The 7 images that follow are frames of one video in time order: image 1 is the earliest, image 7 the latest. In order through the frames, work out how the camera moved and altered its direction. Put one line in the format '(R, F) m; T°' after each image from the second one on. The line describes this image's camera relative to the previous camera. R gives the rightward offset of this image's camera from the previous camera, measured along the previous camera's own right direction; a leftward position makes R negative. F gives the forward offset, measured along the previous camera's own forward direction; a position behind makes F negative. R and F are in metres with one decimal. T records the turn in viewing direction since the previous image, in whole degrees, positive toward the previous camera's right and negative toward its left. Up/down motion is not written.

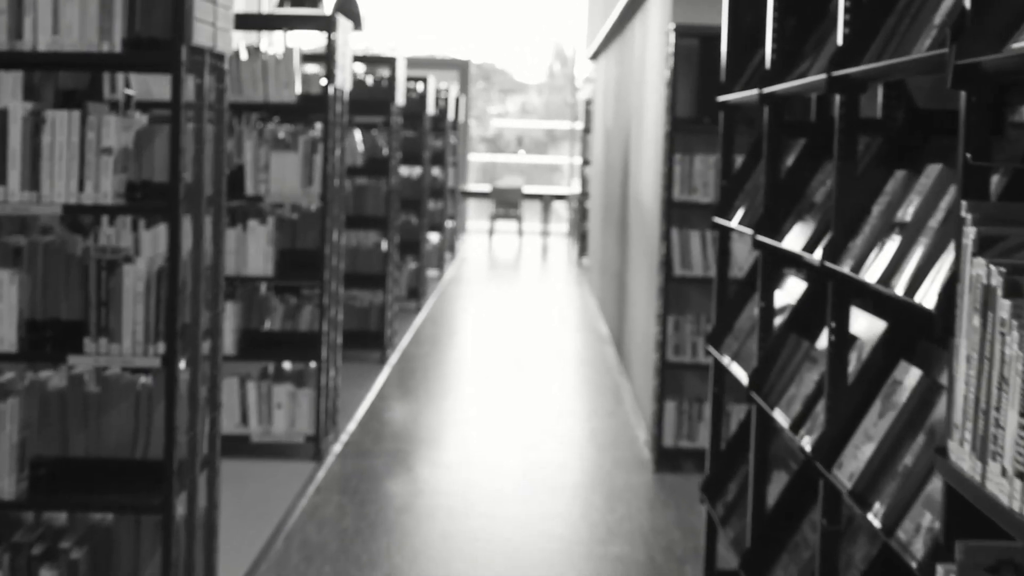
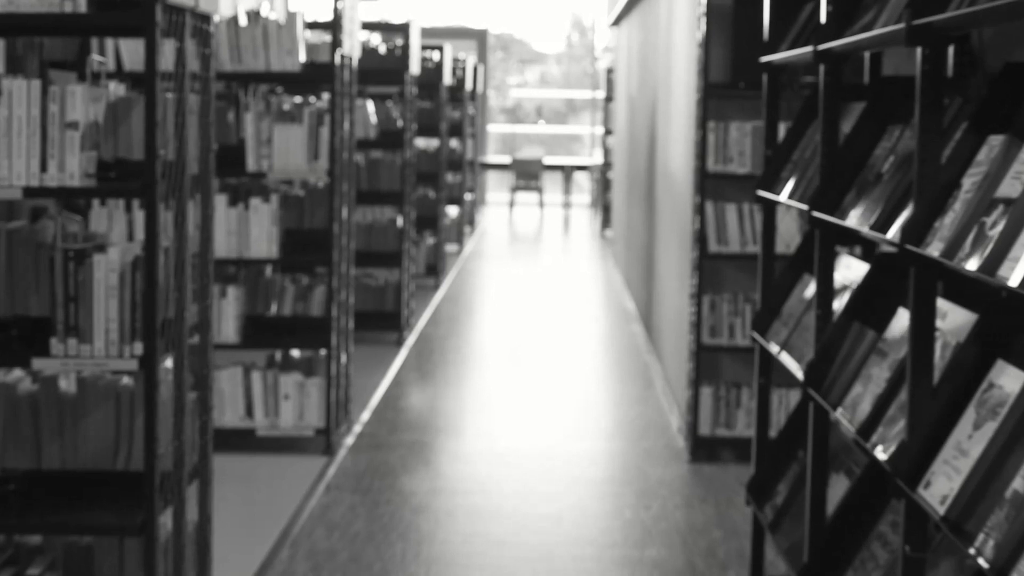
(0.0, +0.4) m; -1°
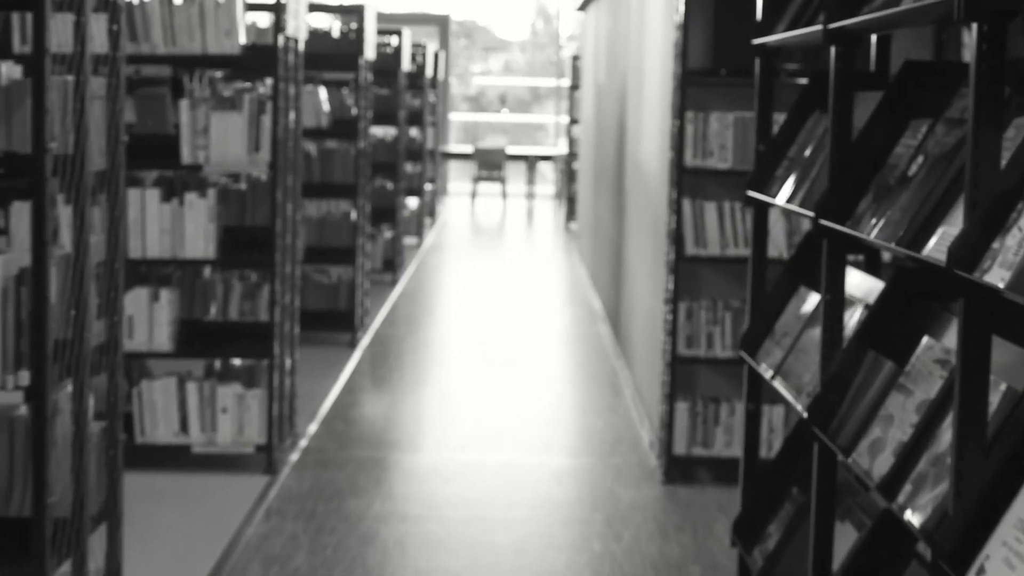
(0.0, +0.5) m; +1°
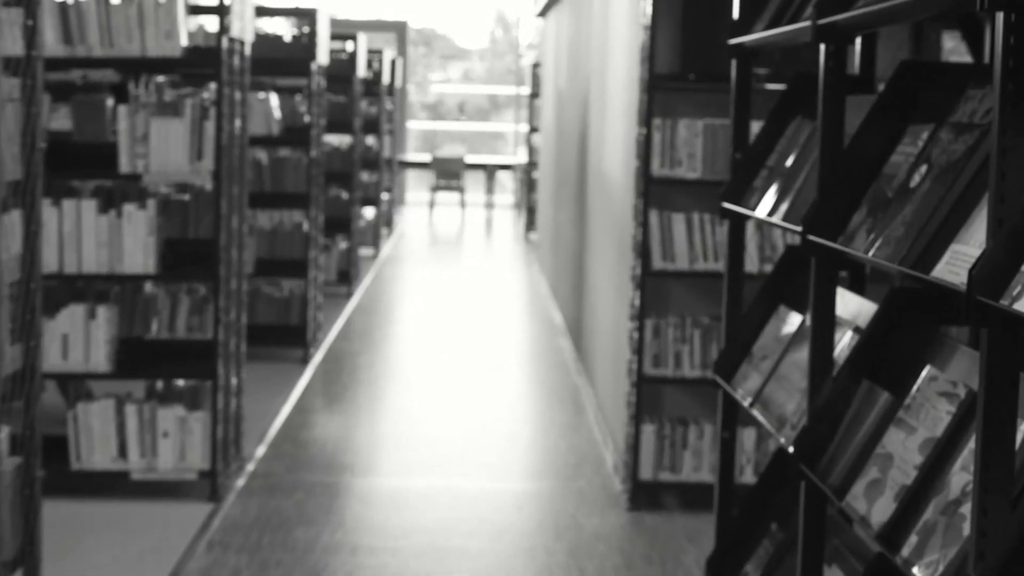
(0.0, +0.3) m; +1°
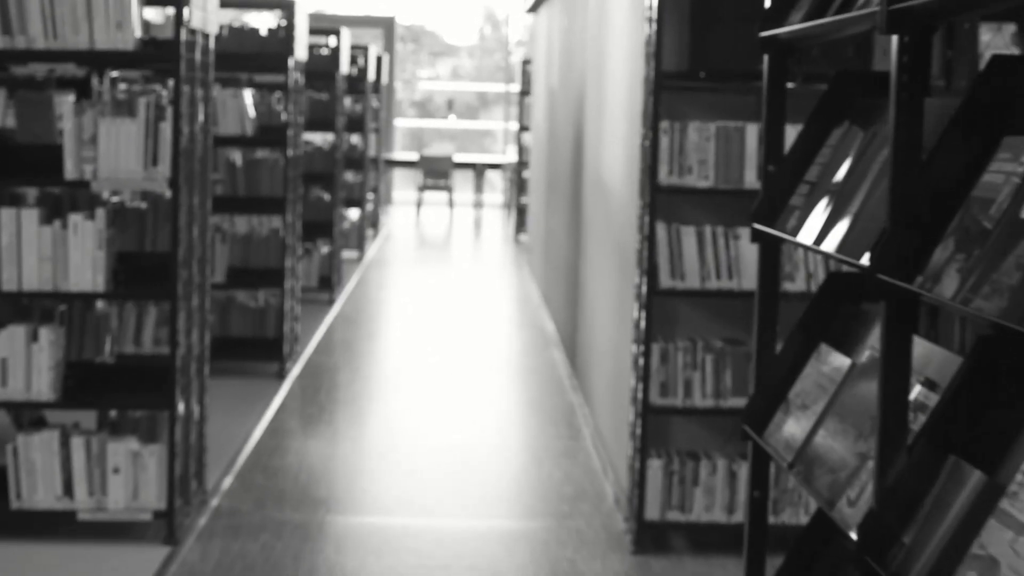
(0.0, +0.5) m; 0°
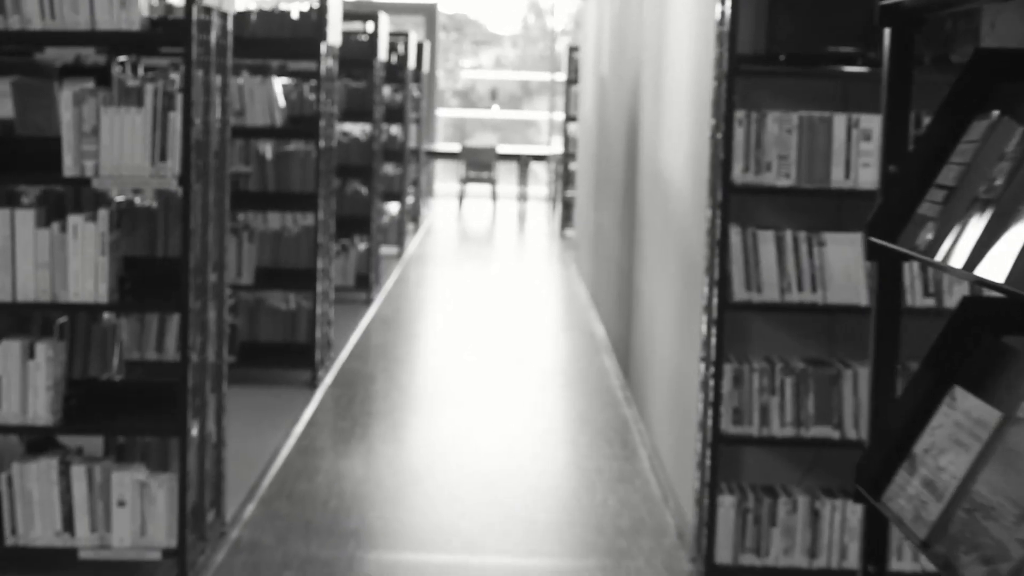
(0.0, +0.5) m; -1°
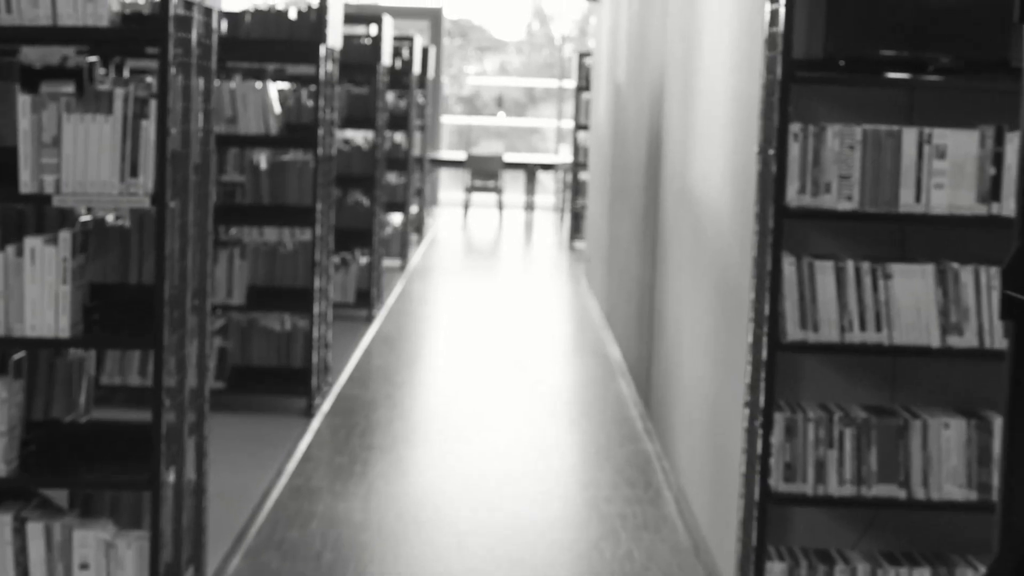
(0.0, +0.5) m; 0°
